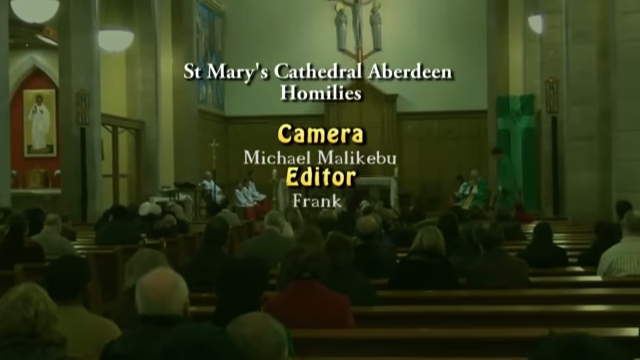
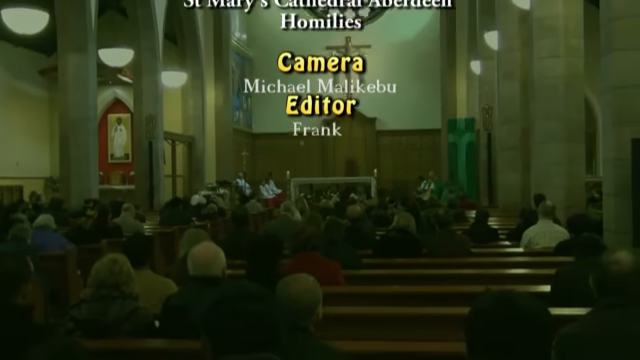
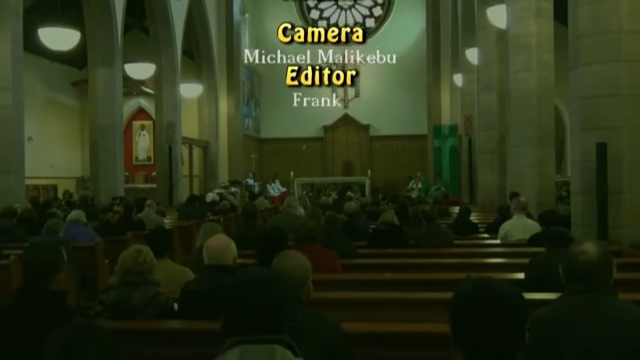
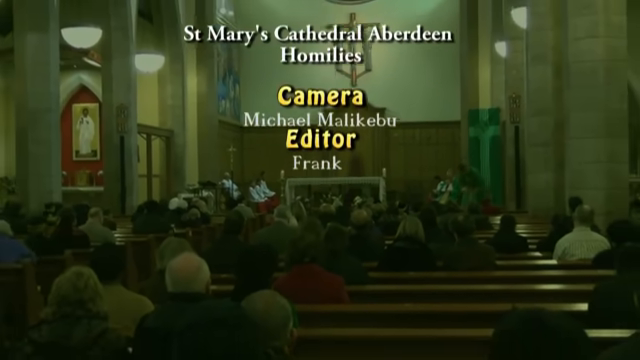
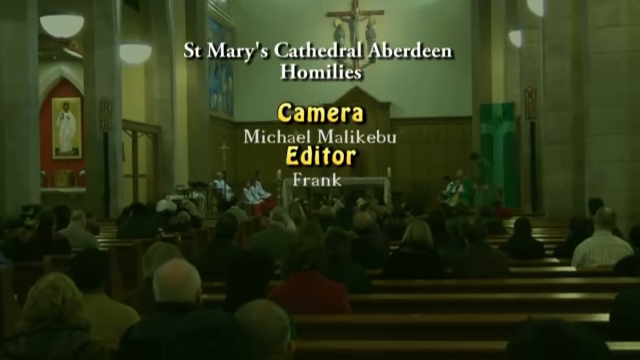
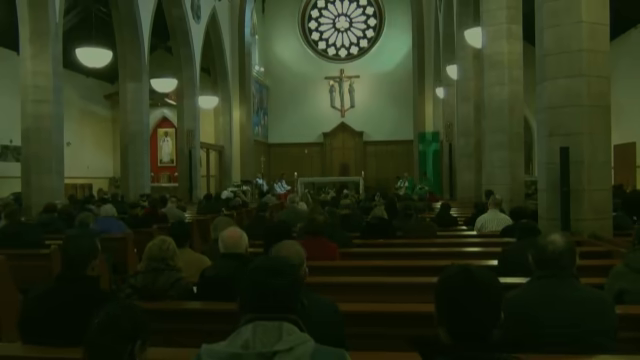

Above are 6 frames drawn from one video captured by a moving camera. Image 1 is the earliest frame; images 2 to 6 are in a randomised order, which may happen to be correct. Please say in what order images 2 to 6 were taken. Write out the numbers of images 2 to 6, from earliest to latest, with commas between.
5, 4, 2, 3, 6
